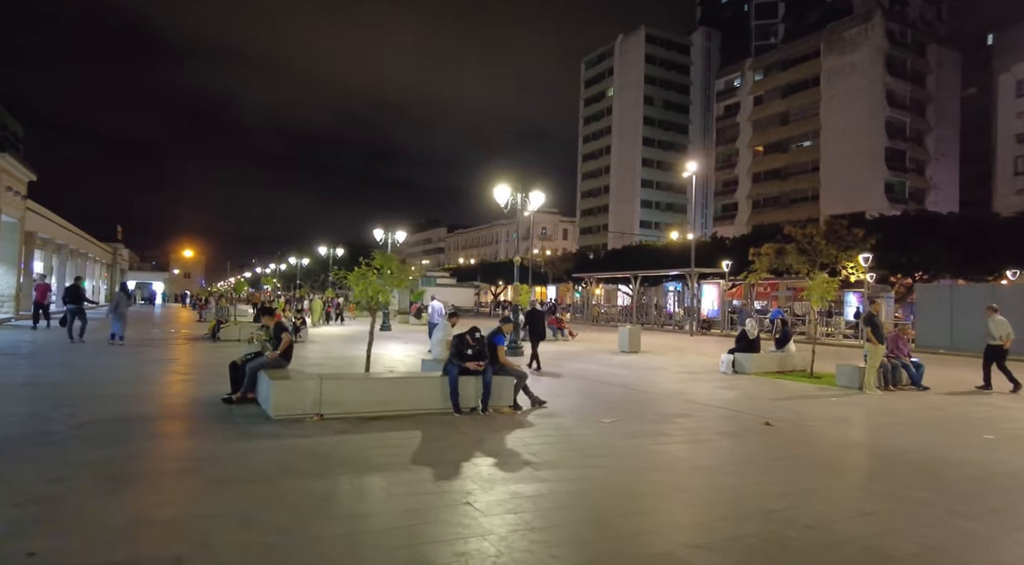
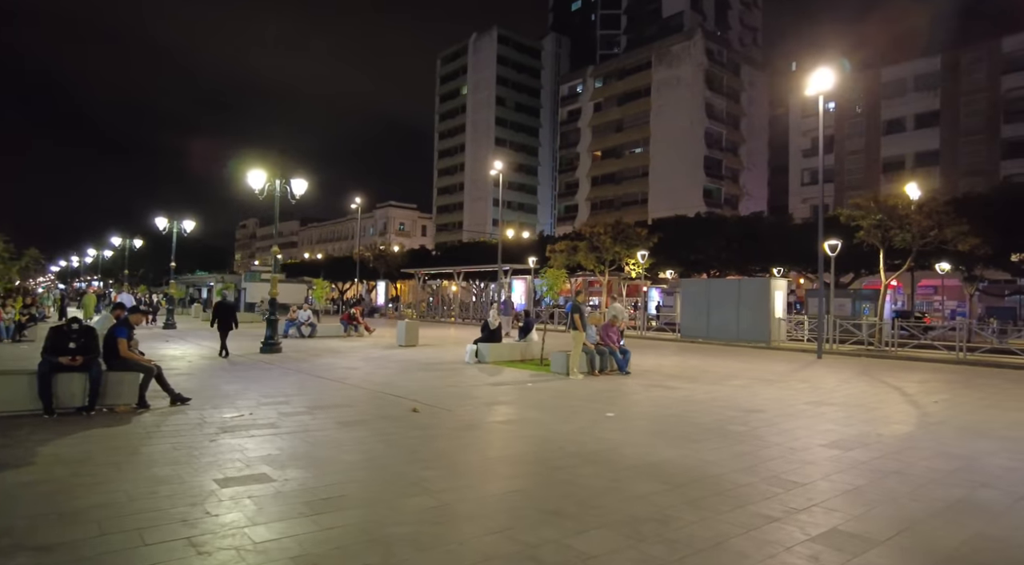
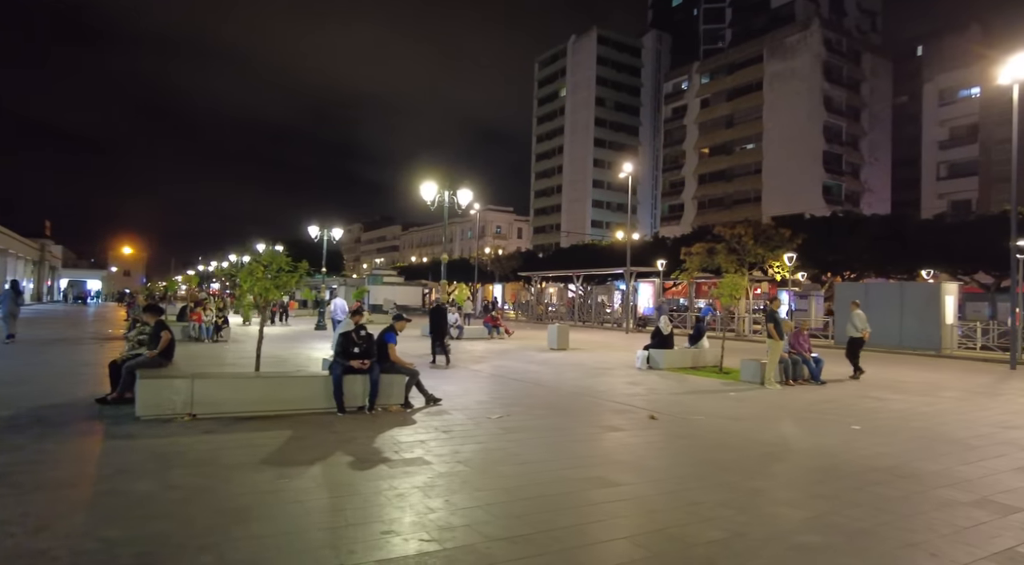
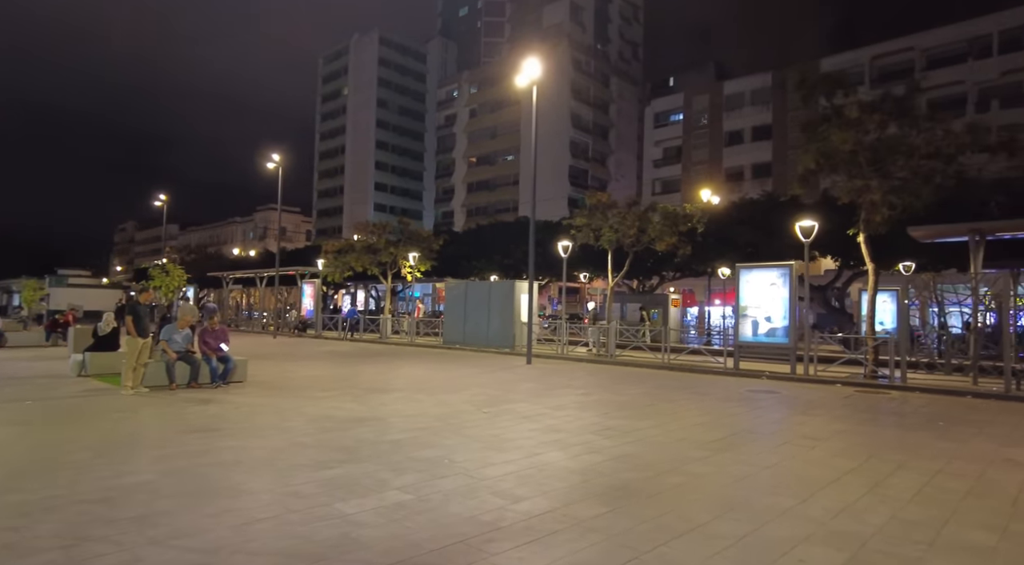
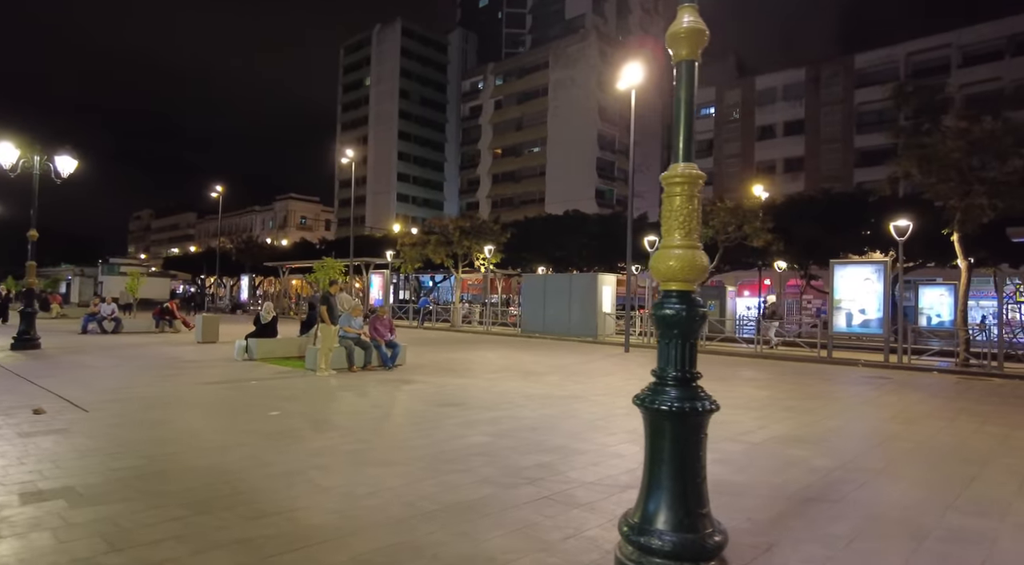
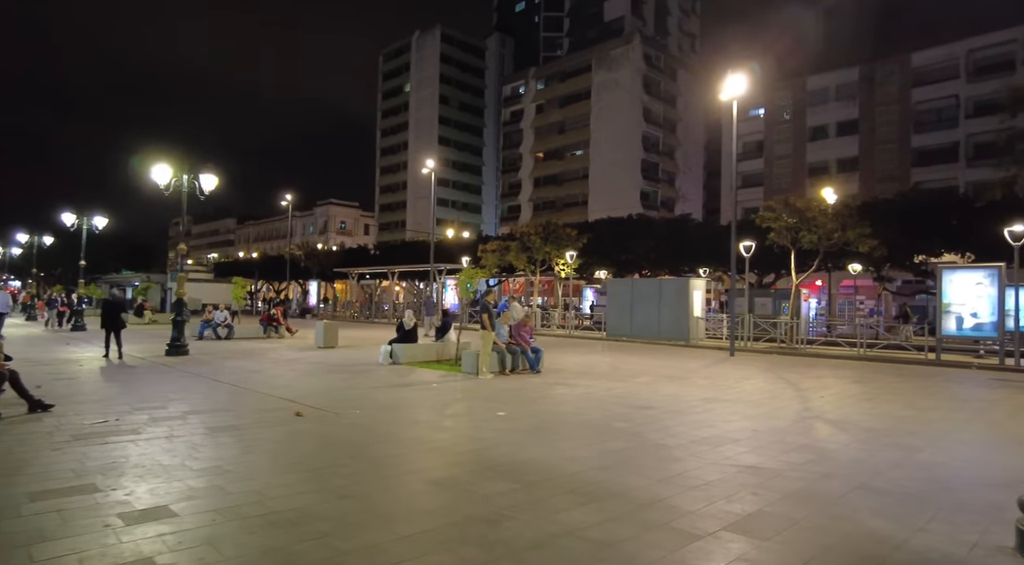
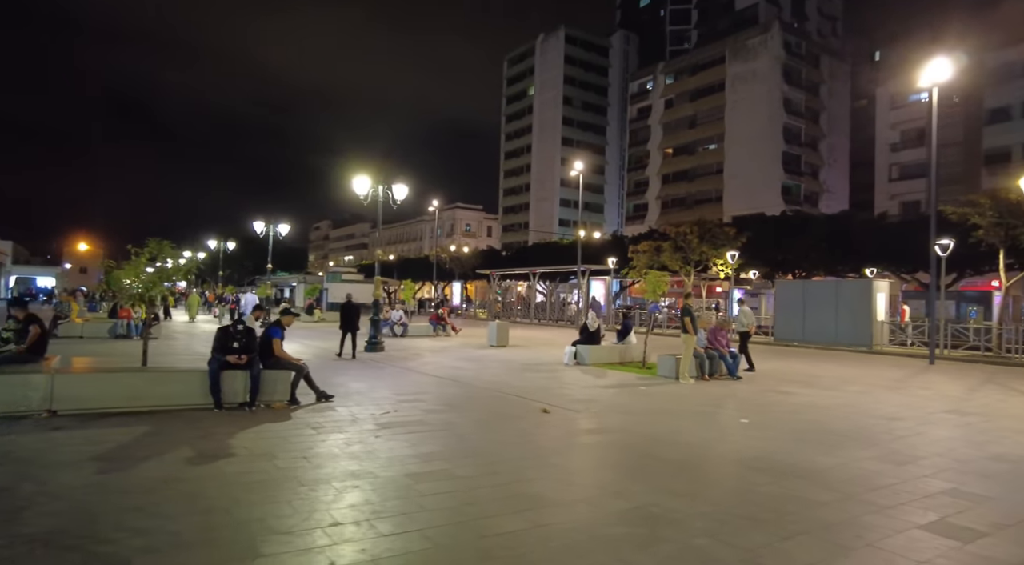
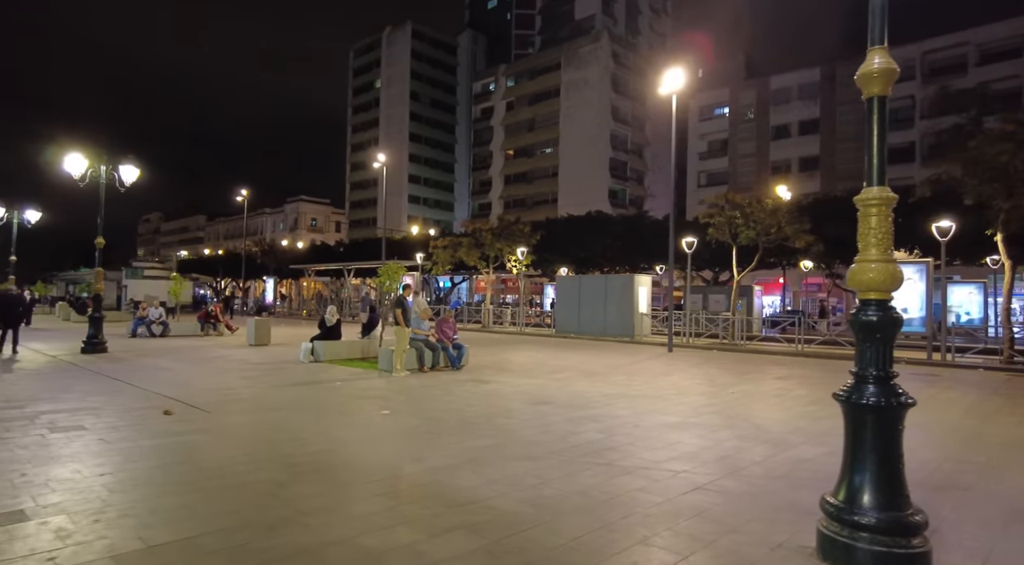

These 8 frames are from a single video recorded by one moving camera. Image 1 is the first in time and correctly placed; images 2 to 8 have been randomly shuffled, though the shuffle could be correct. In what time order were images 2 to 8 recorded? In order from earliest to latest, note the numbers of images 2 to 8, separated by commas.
3, 7, 2, 6, 8, 5, 4
